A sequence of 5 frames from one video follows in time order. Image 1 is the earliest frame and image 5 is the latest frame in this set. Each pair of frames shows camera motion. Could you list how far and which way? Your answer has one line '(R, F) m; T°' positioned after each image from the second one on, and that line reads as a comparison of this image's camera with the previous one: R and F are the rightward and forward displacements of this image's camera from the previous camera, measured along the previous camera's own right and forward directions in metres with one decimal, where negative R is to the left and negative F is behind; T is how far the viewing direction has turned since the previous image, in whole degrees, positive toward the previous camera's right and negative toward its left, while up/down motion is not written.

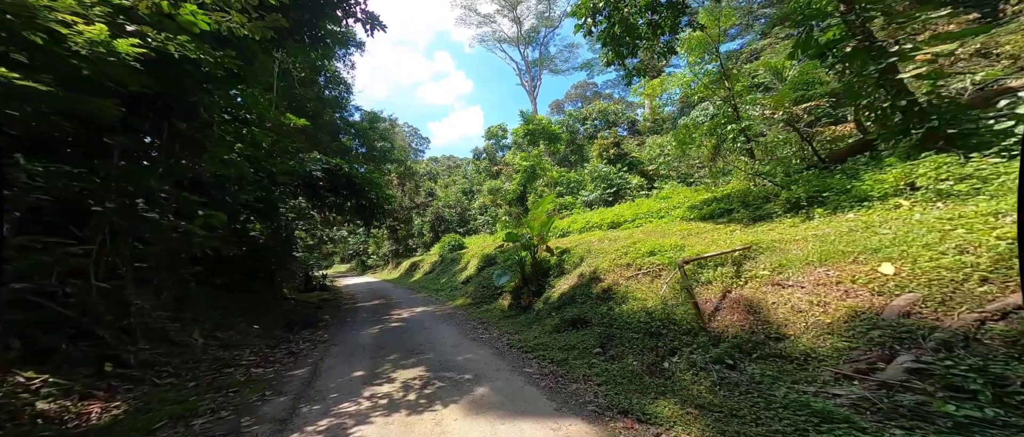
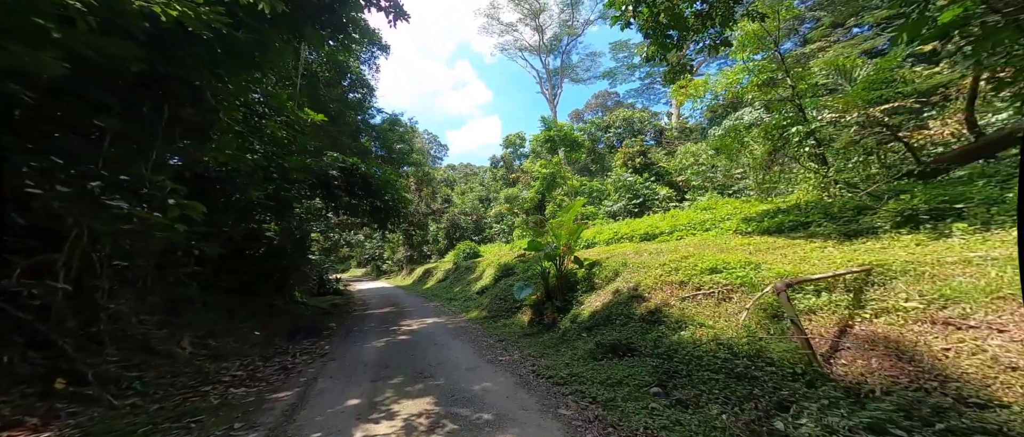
(-0.2, +0.6) m; -3°
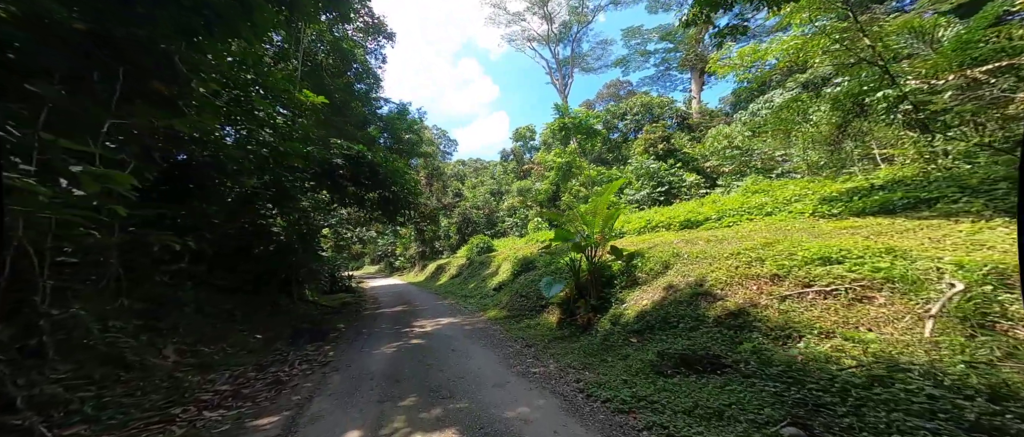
(-0.2, +0.8) m; -2°
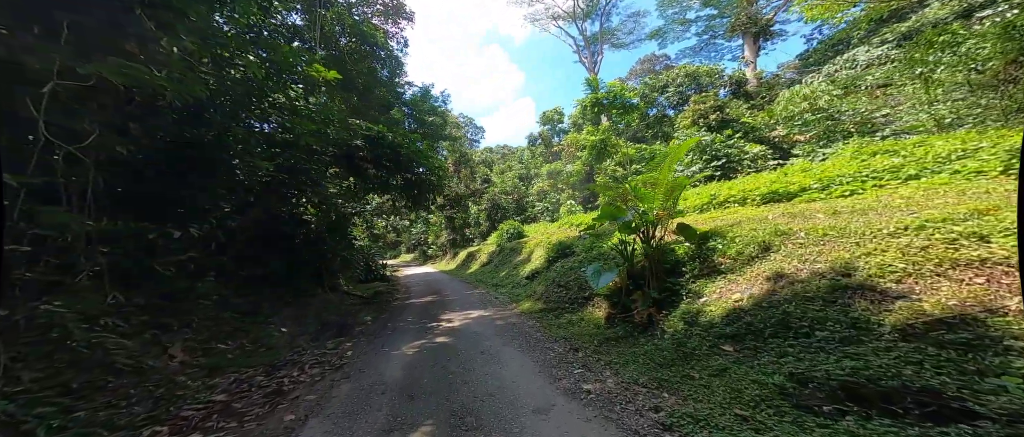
(-0.1, +0.9) m; -5°
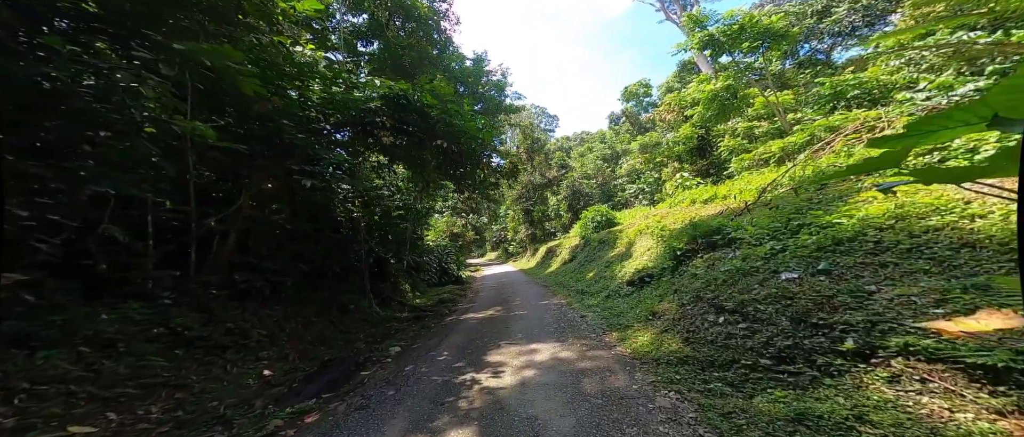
(-0.2, +3.2) m; -14°
